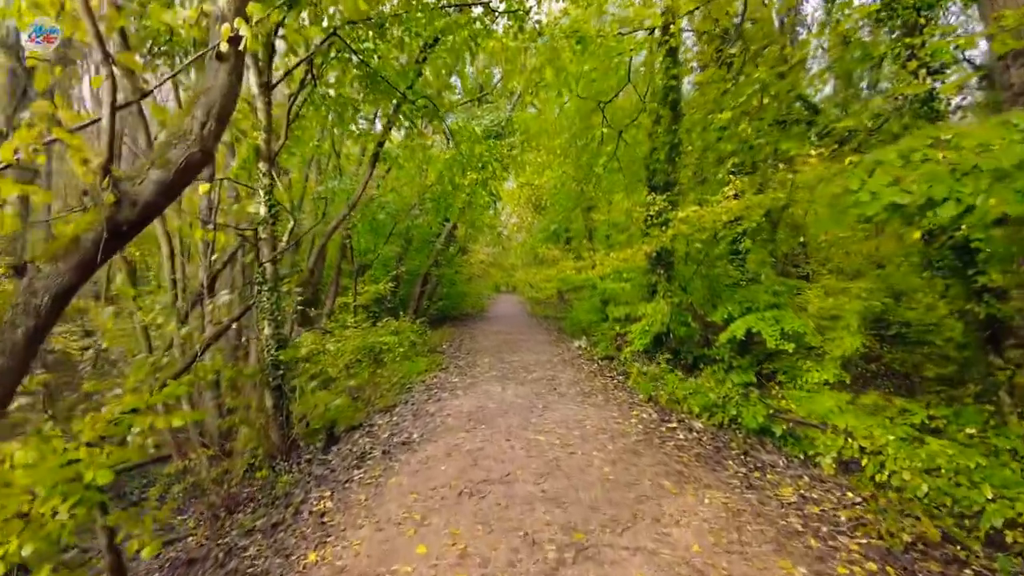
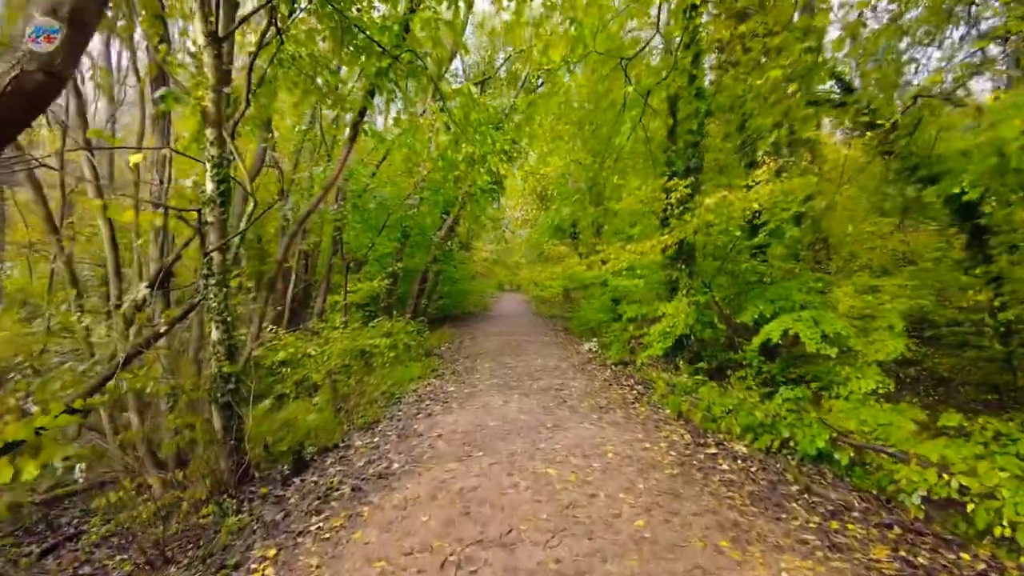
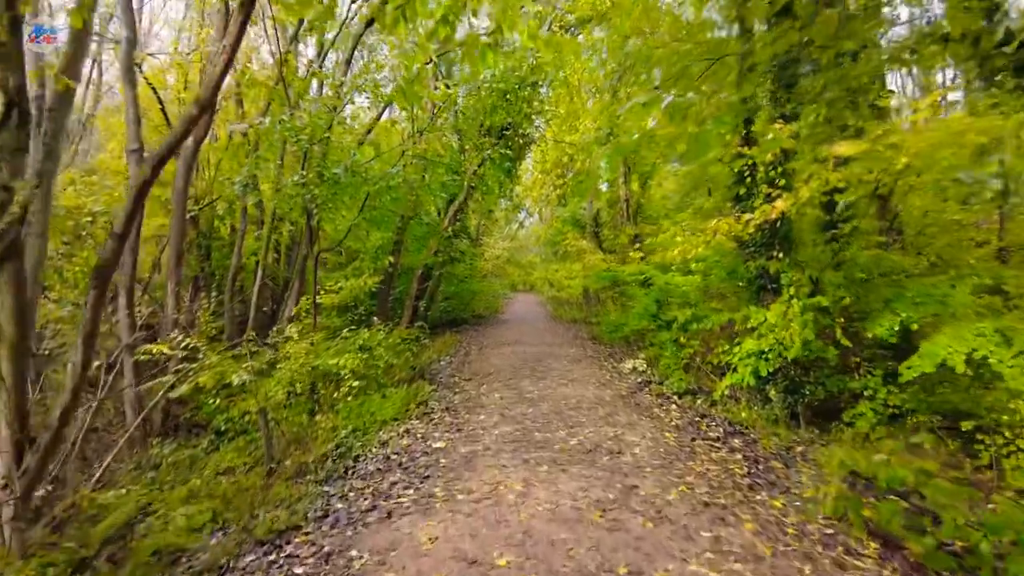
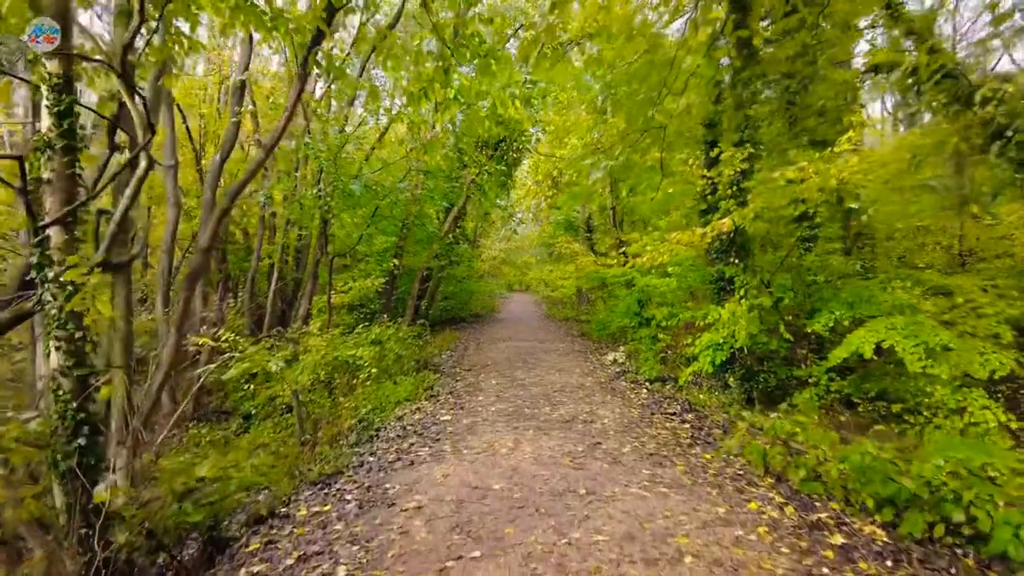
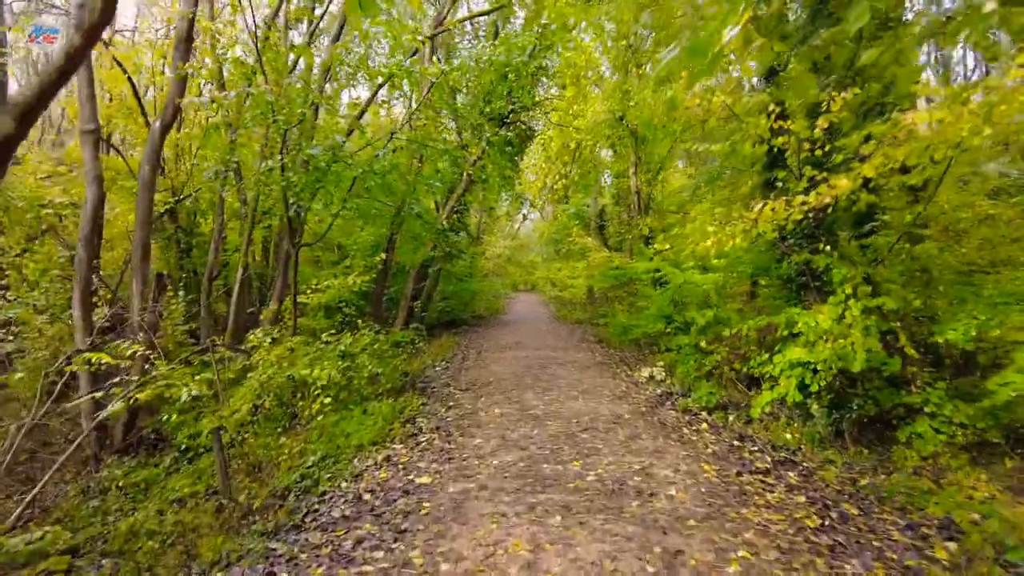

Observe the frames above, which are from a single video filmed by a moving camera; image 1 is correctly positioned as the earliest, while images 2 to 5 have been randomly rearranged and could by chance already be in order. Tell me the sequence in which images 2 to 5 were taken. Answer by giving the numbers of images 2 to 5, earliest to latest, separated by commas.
2, 4, 3, 5
